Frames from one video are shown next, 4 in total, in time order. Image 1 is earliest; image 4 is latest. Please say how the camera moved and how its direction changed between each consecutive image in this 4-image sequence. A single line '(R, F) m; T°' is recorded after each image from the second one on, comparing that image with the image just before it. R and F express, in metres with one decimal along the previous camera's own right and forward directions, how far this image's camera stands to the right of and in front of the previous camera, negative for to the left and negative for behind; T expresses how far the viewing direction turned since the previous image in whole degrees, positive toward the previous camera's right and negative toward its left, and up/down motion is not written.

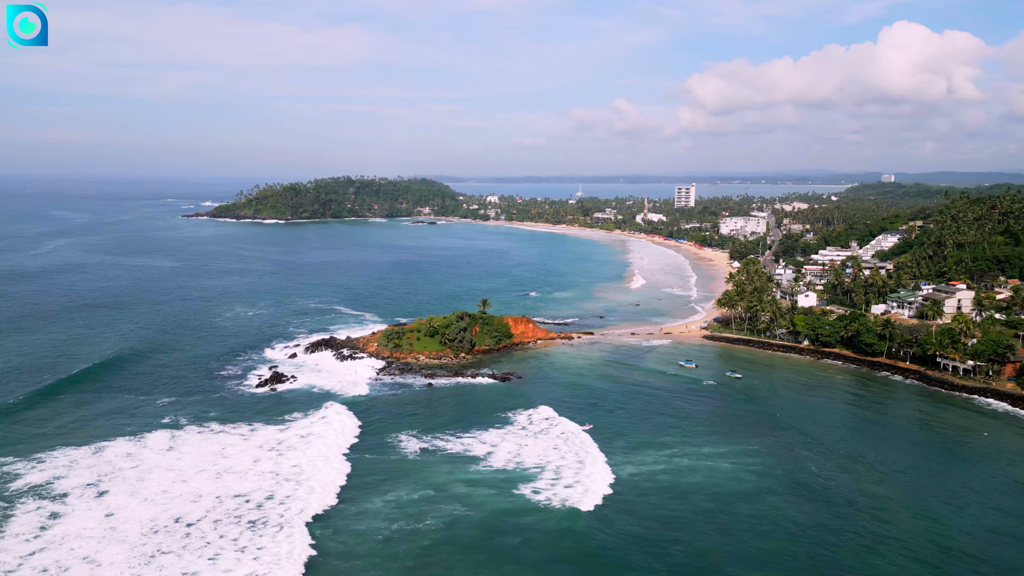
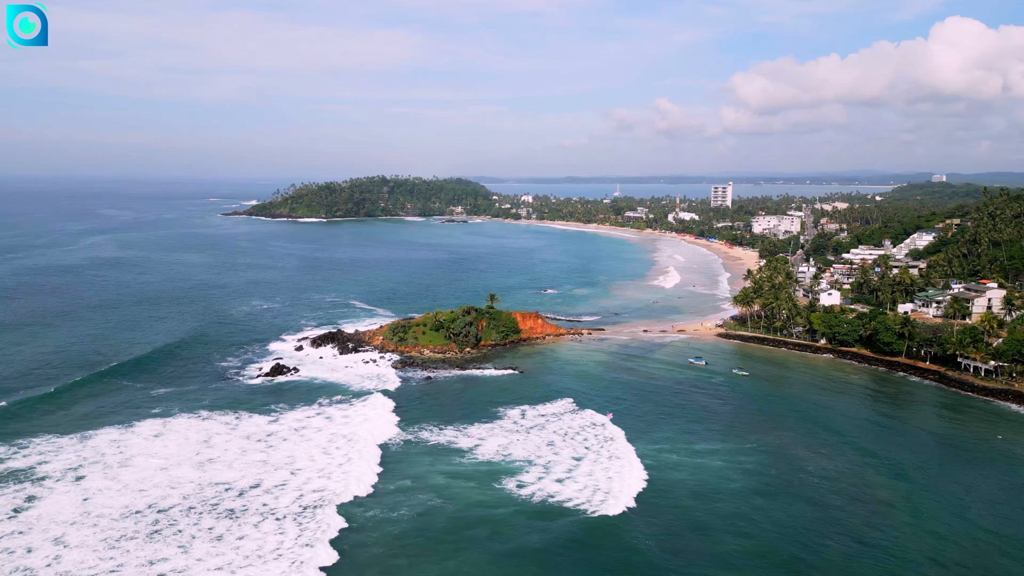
(+1.8, +0.5) m; -2°
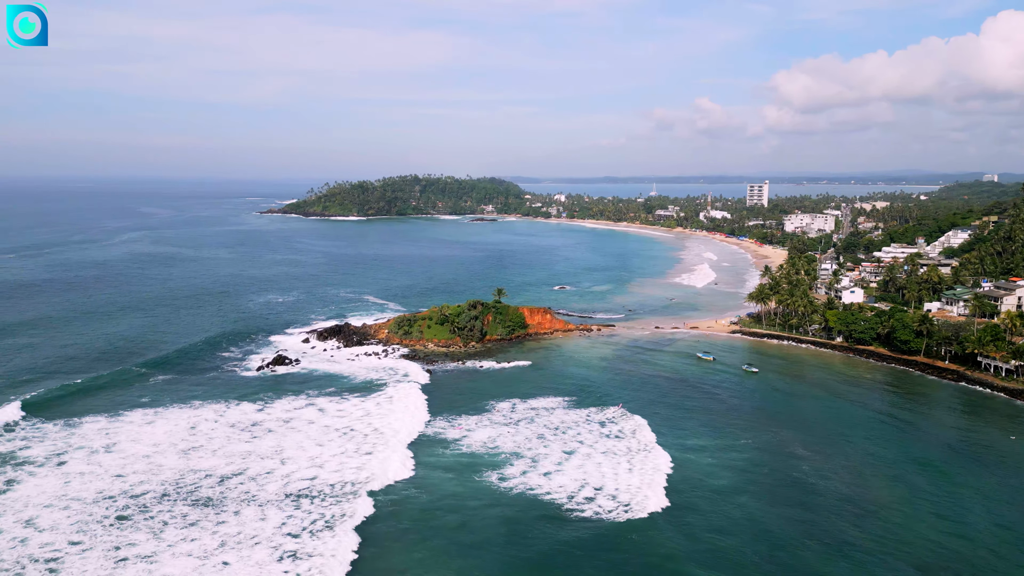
(+1.8, +0.4) m; -2°
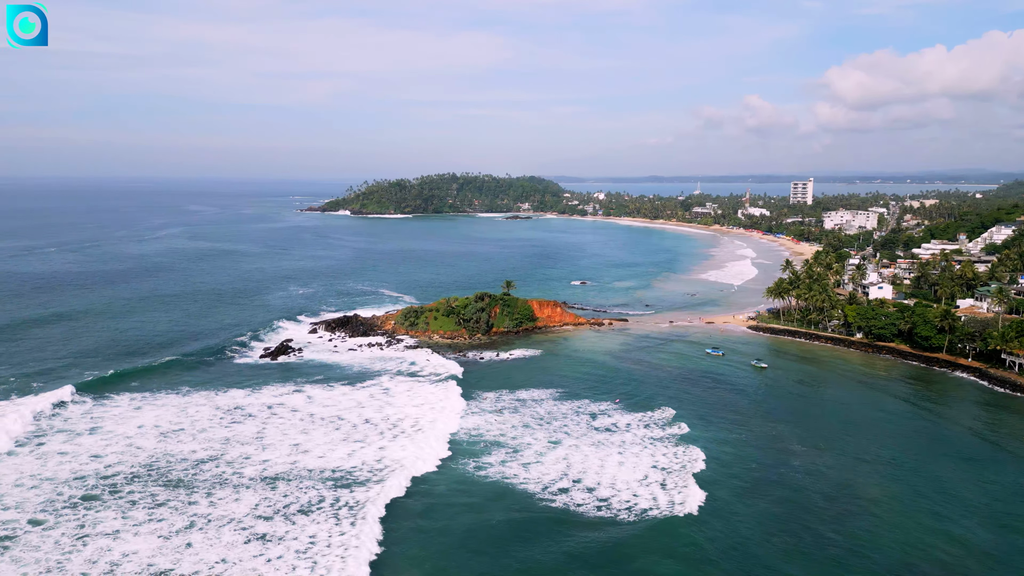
(+2.1, +0.6) m; -3°
